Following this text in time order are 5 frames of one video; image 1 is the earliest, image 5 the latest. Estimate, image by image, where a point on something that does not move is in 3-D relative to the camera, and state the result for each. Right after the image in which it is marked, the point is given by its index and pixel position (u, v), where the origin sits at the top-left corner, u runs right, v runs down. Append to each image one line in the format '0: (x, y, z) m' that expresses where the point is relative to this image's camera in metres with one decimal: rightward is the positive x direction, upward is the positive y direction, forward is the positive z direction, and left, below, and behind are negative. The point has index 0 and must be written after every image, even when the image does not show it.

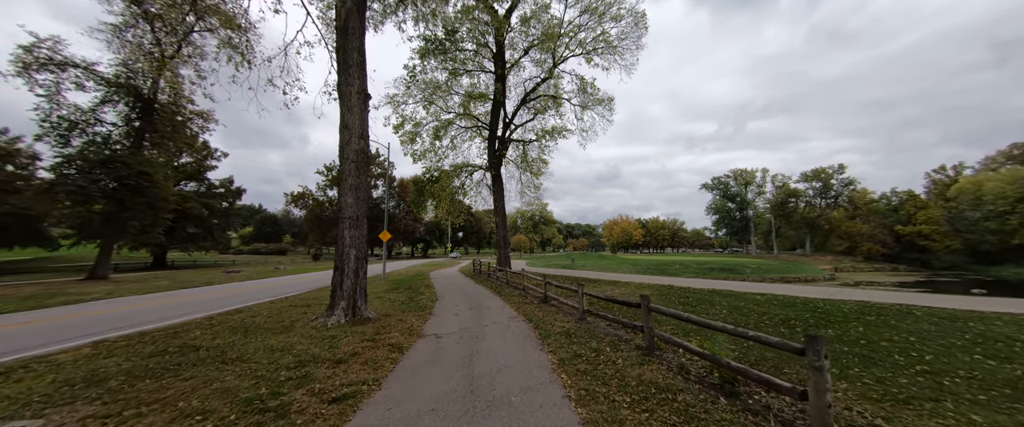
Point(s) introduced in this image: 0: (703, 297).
0: (+5.1, -2.2, +8.4) m
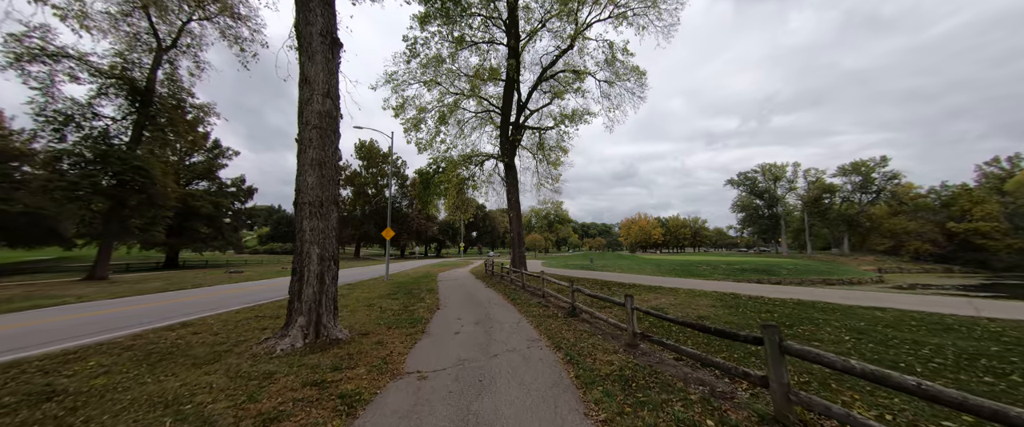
0: (+5.5, -1.9, +6.1) m
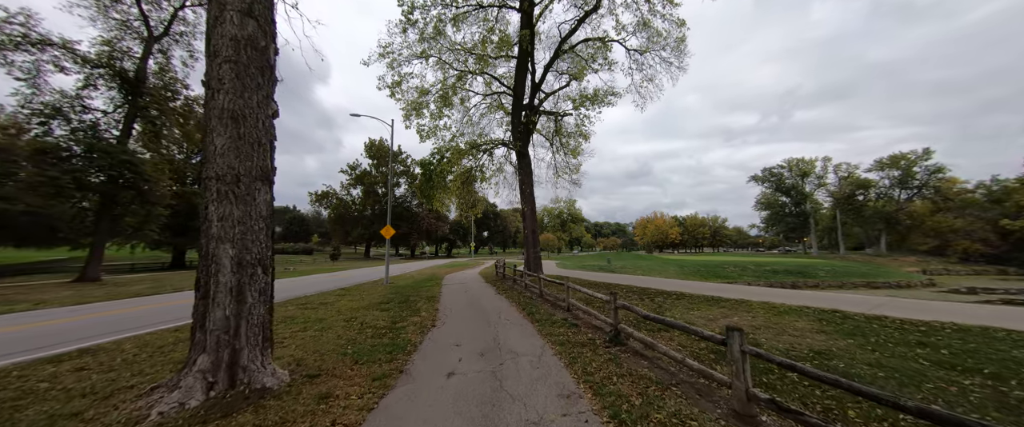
0: (+5.8, -1.7, +3.9) m
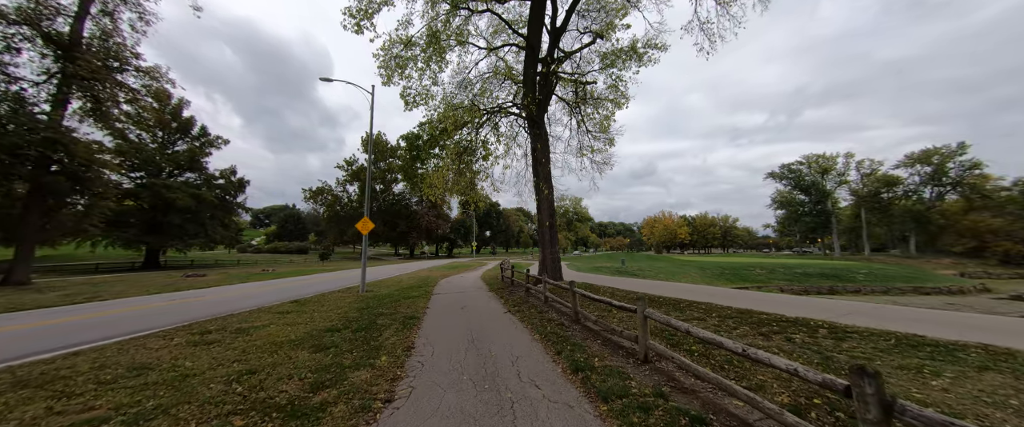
0: (+6.1, -1.3, +0.5) m
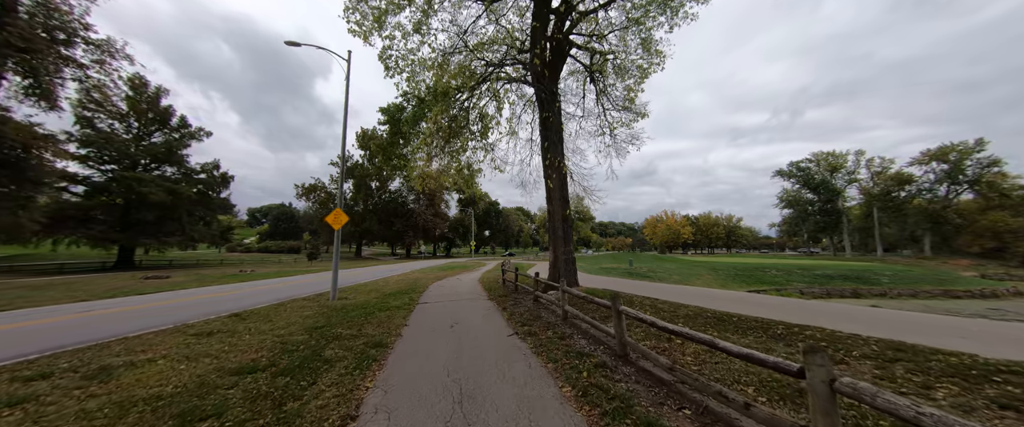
0: (+6.3, -1.0, -1.7) m
